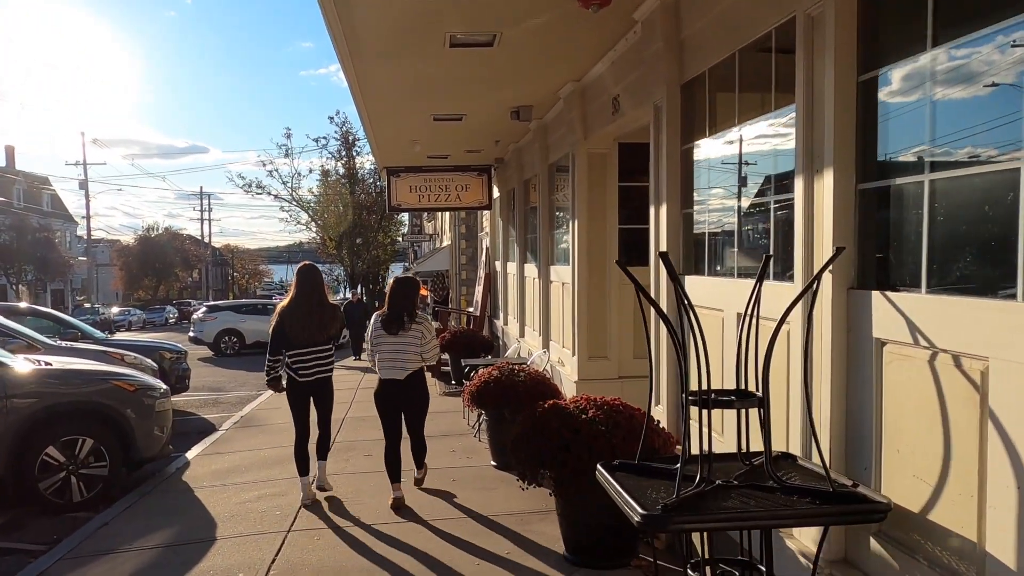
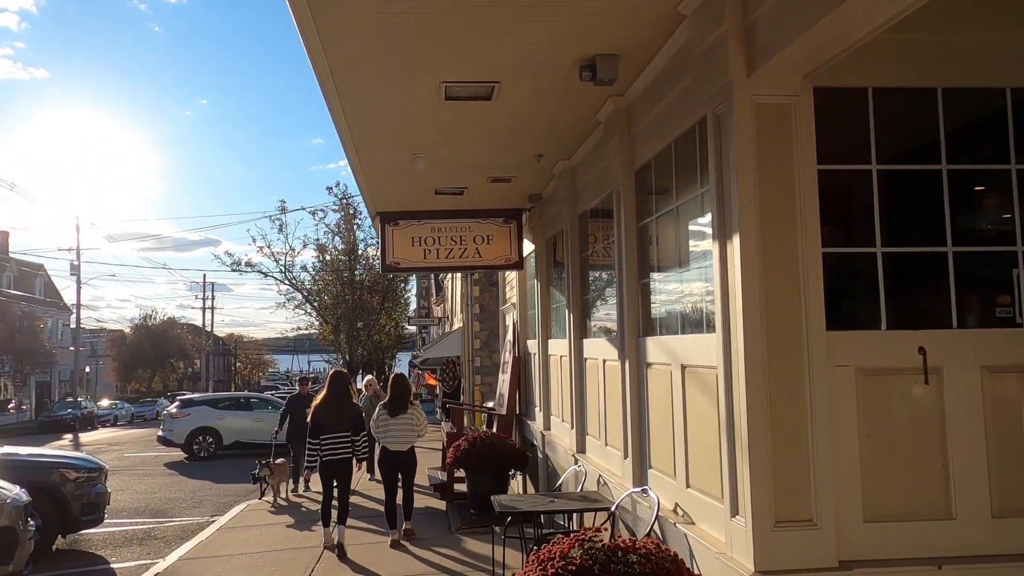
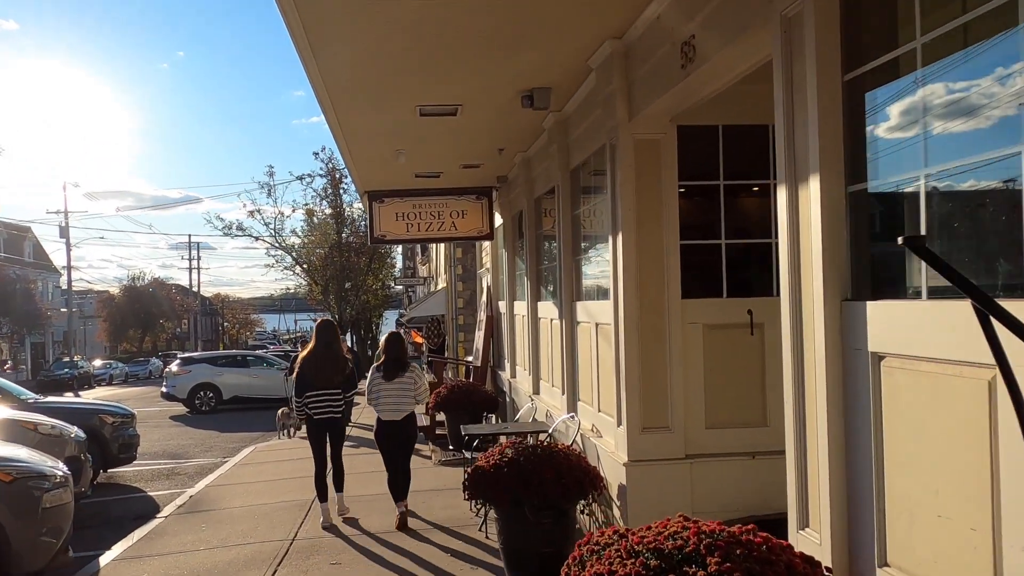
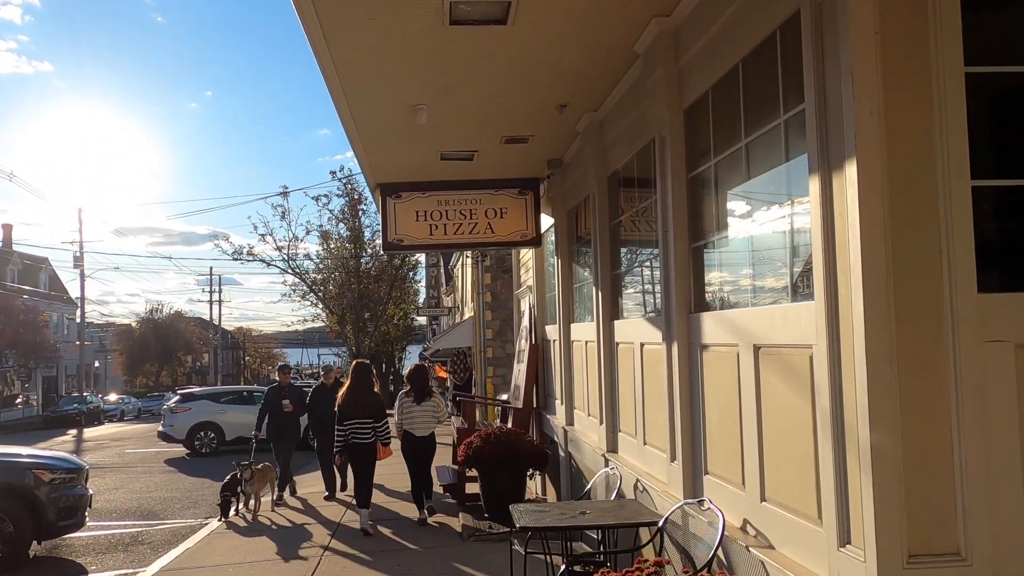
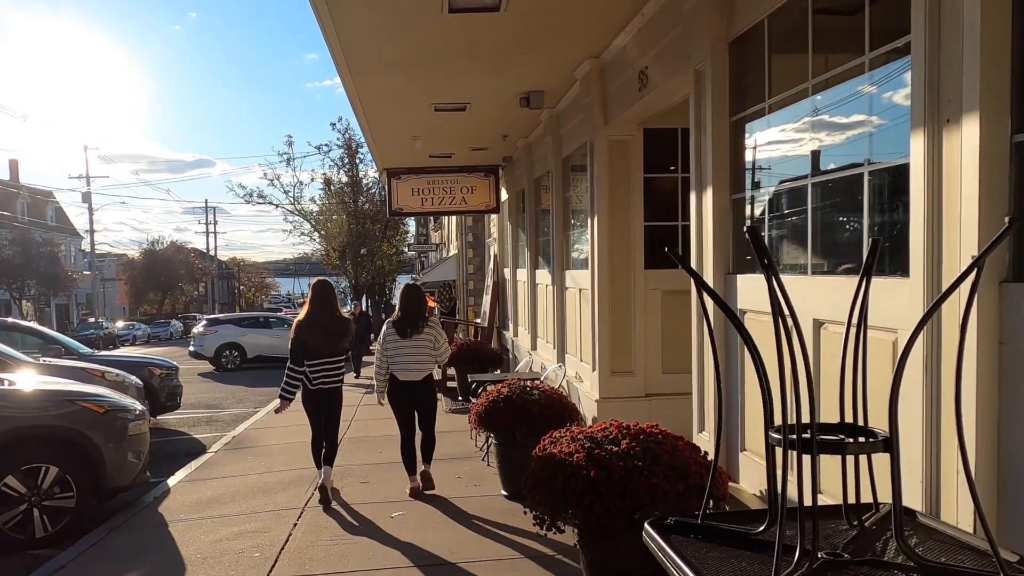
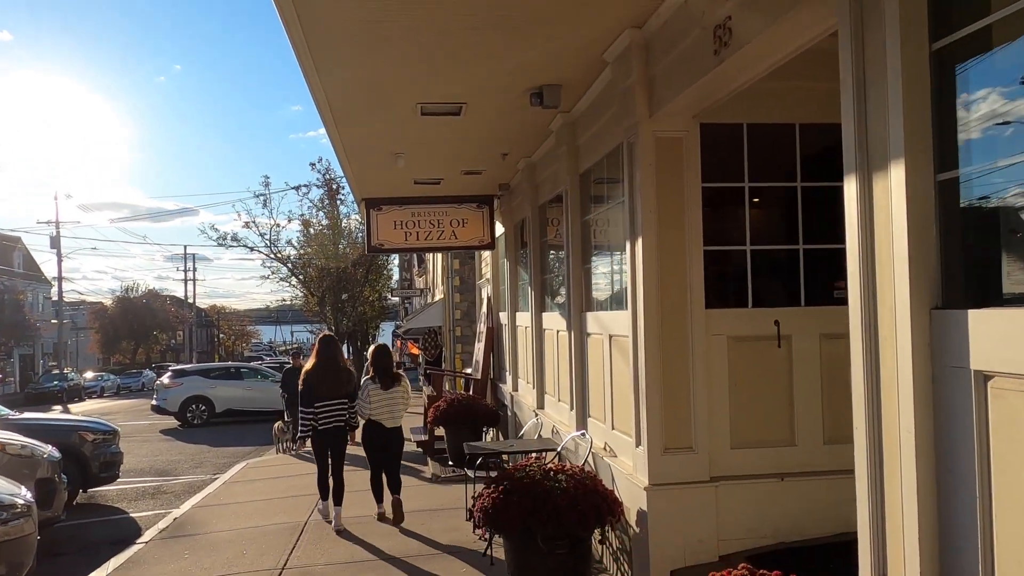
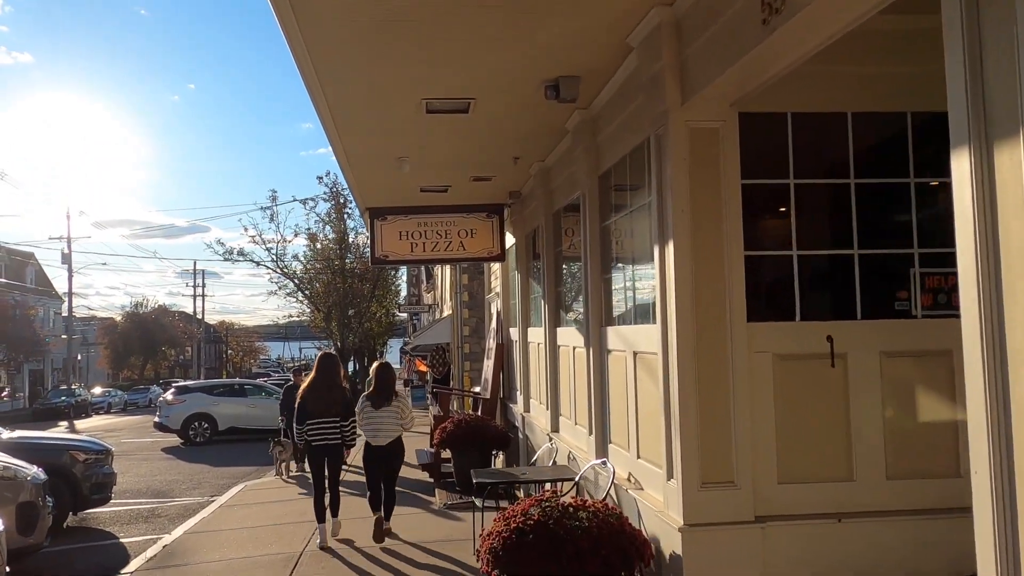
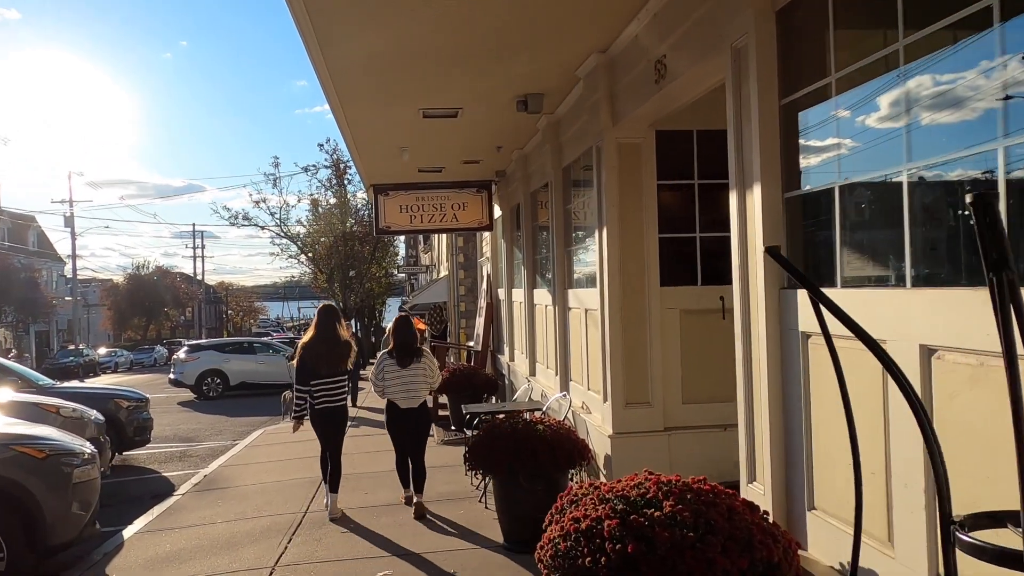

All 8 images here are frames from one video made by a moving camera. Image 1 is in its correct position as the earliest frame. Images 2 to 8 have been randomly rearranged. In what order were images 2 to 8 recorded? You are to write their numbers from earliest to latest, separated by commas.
5, 8, 3, 6, 7, 2, 4
